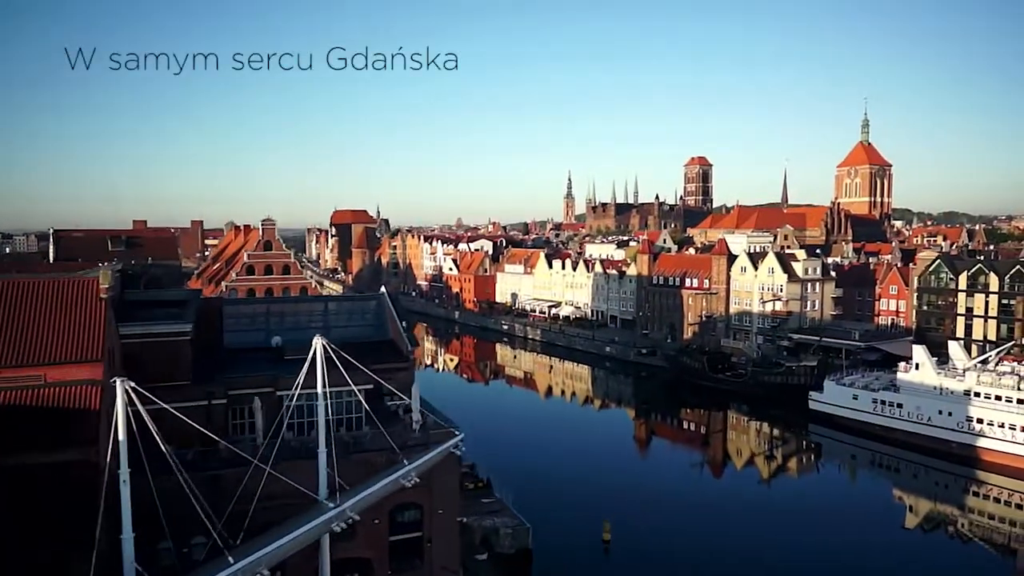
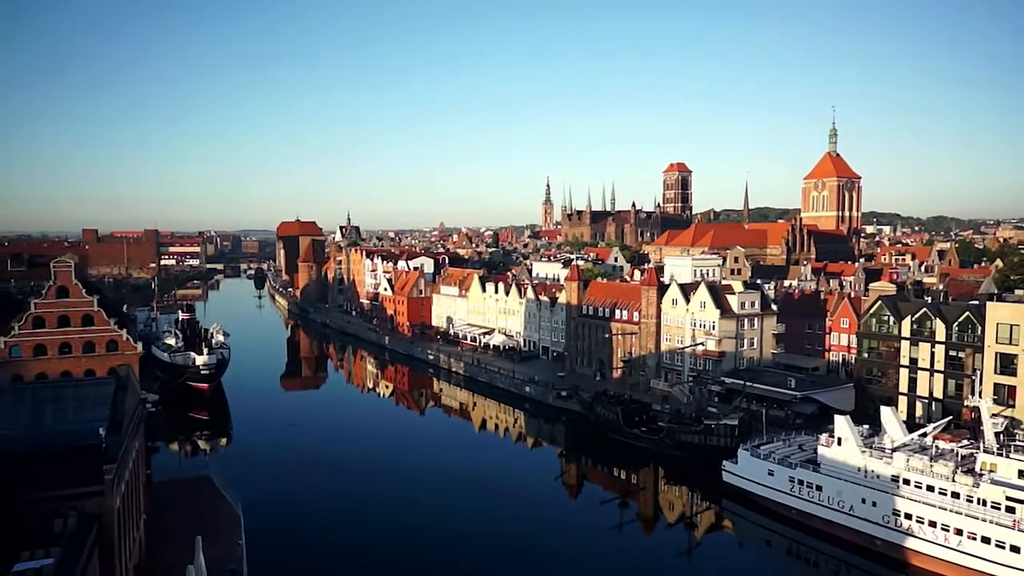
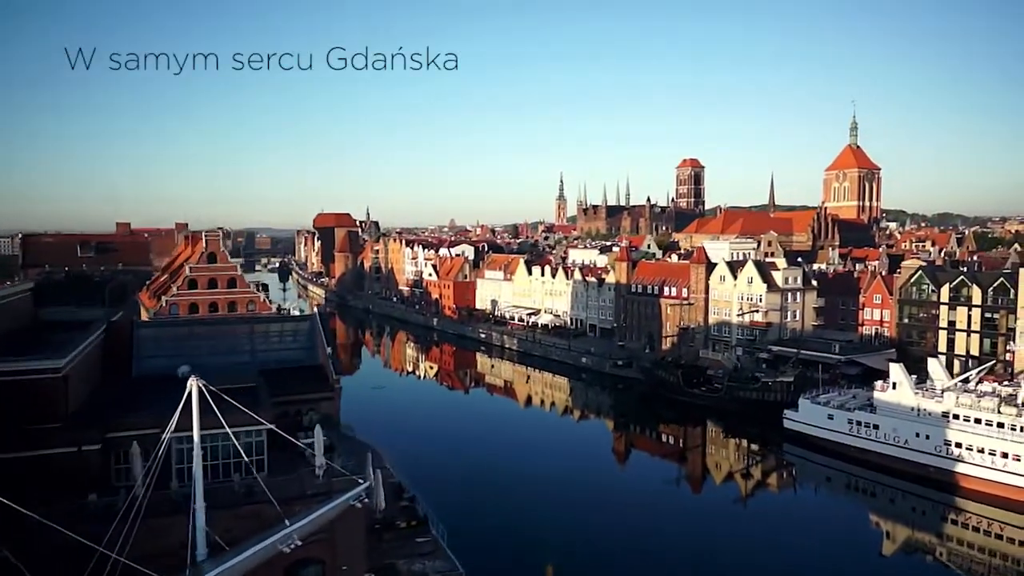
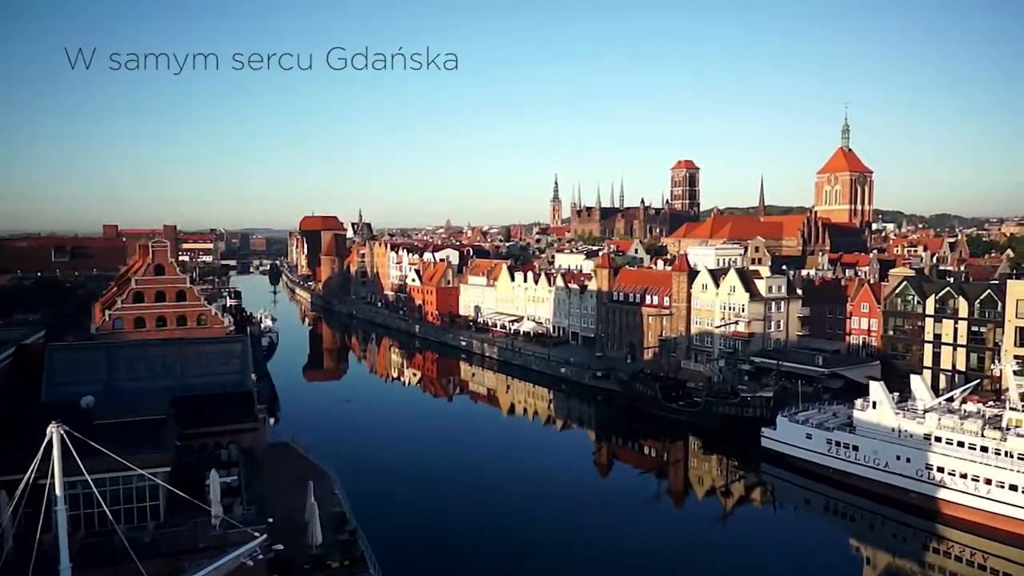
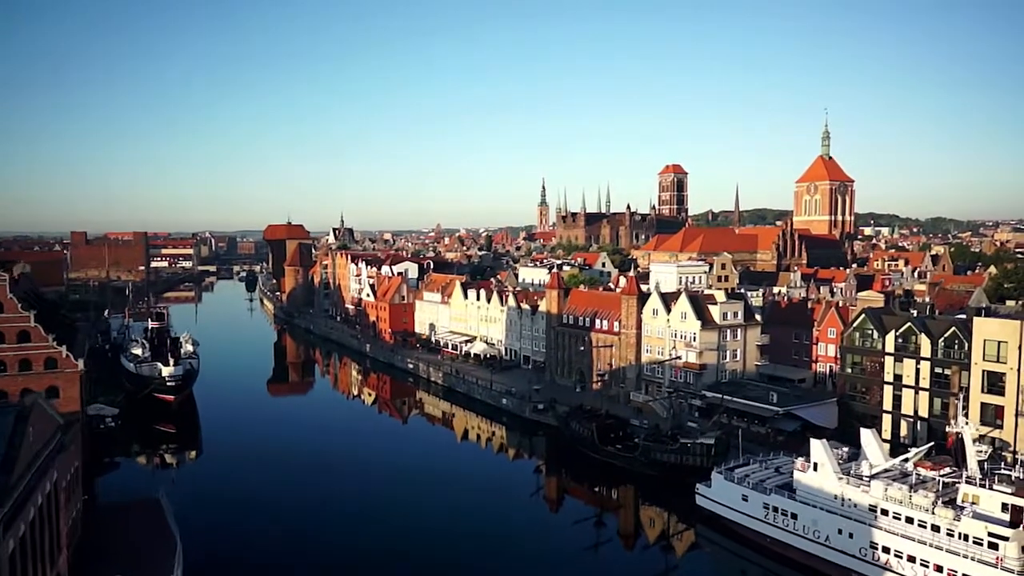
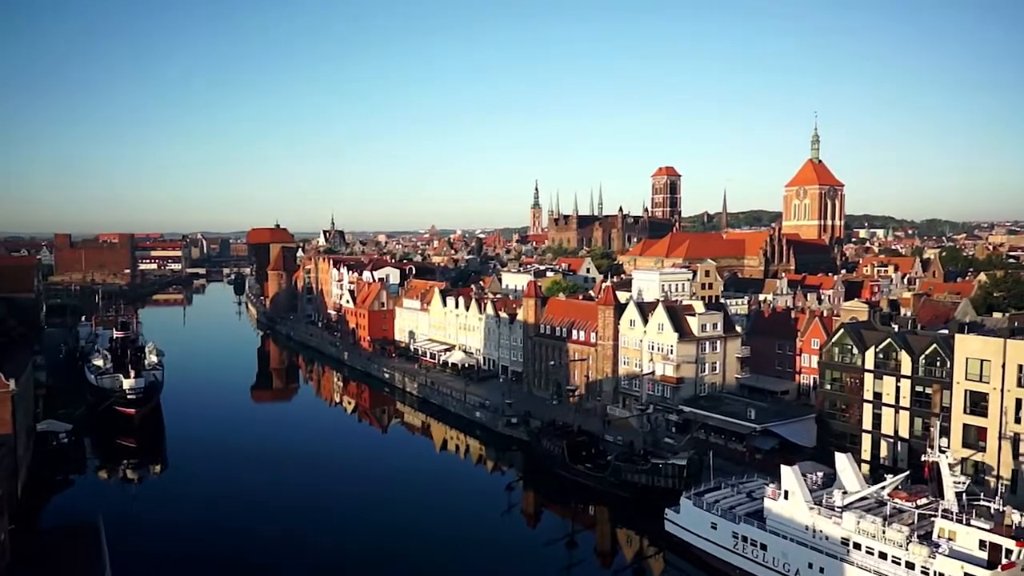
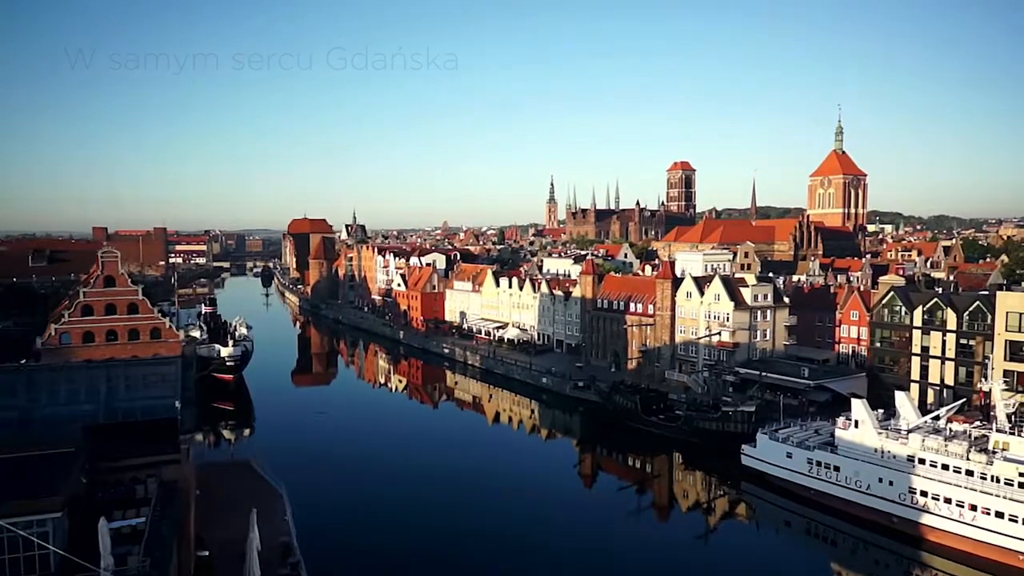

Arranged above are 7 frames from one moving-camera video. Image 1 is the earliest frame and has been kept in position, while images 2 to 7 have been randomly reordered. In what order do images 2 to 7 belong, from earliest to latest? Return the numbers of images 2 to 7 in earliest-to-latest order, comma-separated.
3, 4, 7, 2, 5, 6
